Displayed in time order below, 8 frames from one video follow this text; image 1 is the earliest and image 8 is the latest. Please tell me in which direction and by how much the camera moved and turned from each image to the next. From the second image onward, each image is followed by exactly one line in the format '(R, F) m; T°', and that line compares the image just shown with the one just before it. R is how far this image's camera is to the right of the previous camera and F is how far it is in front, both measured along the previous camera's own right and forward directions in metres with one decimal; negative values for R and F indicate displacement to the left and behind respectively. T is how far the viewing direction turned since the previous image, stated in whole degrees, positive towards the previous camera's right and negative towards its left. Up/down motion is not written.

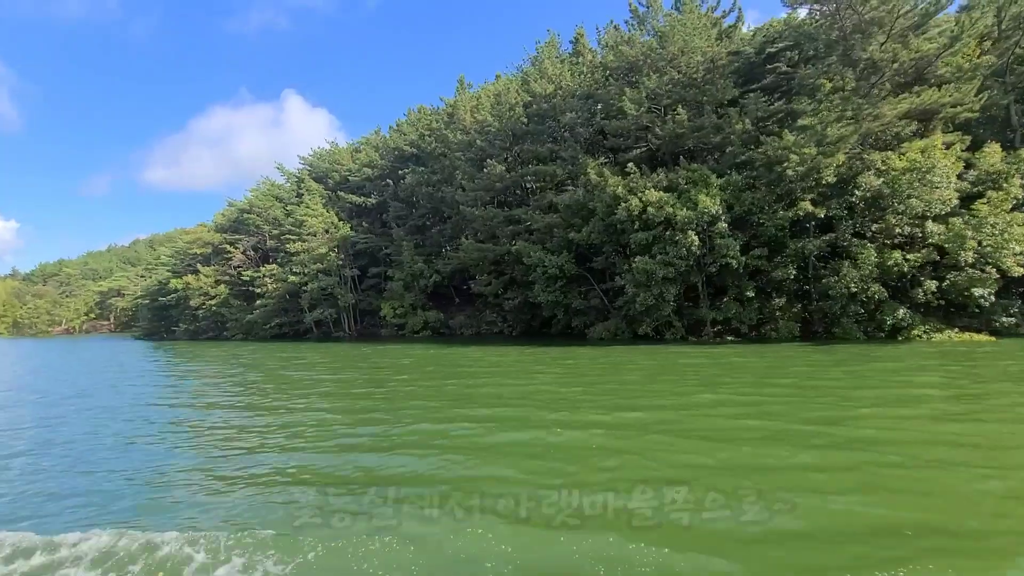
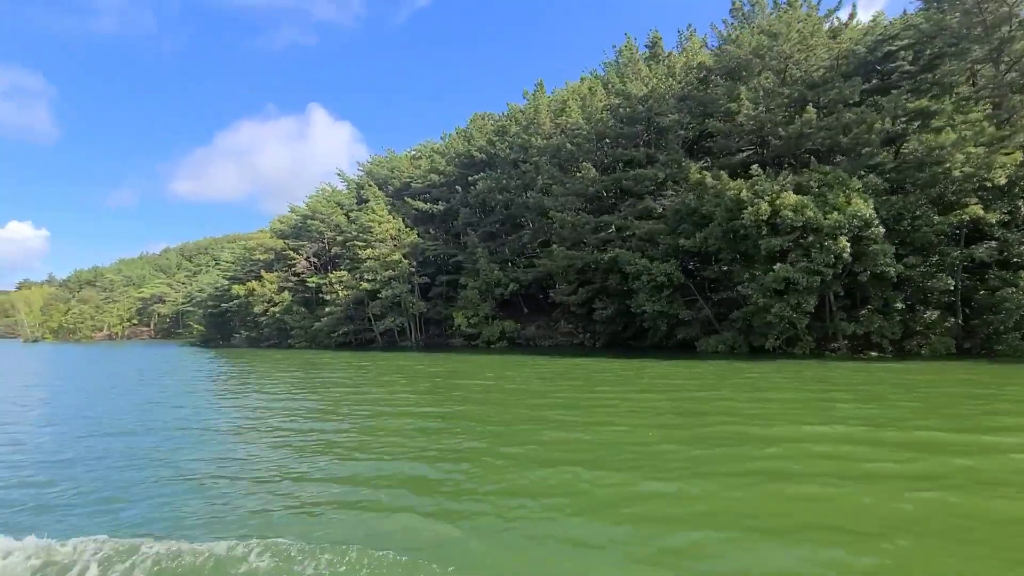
(-4.3, +1.2) m; -2°
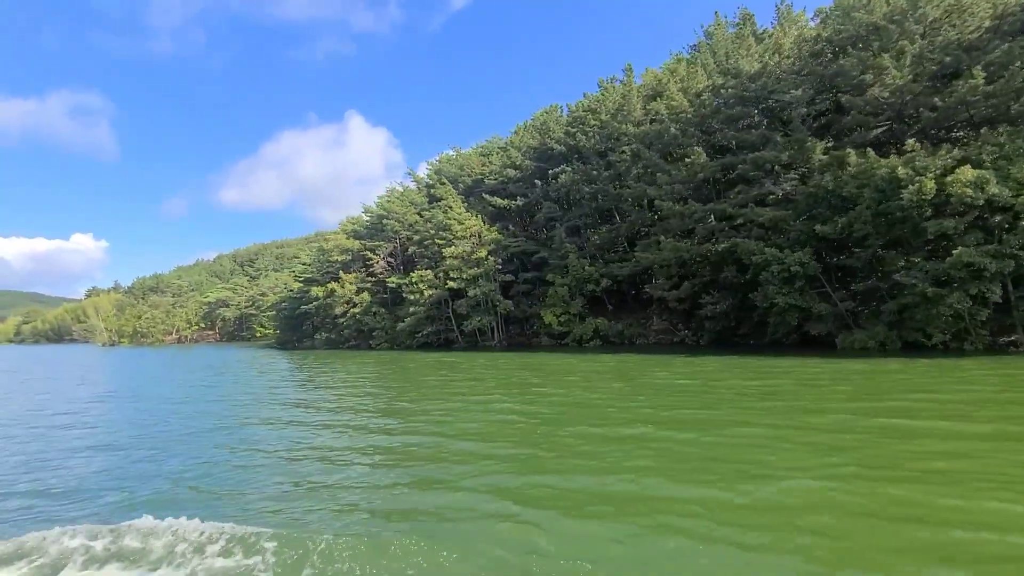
(-3.7, +1.1) m; -4°
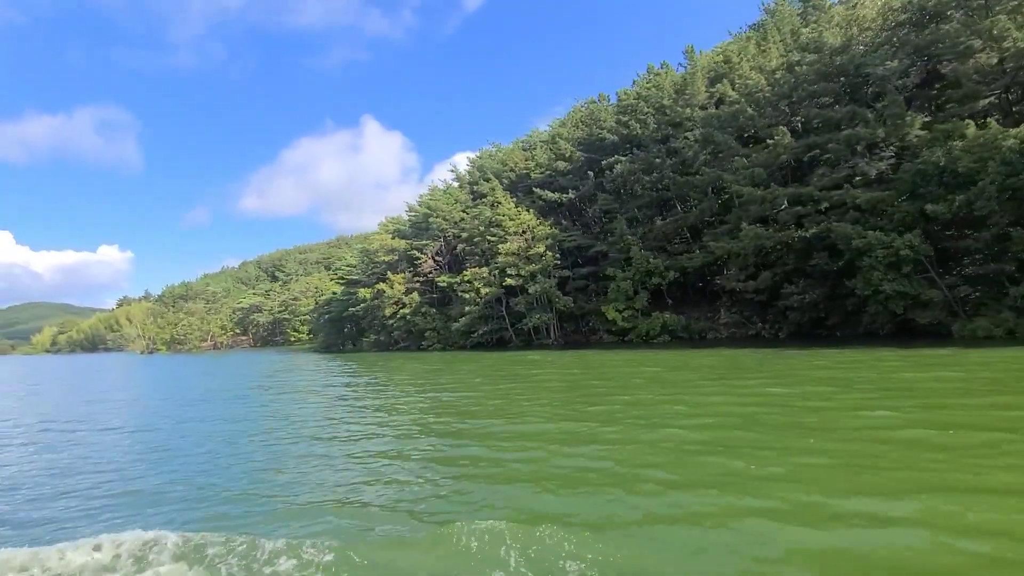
(-2.8, +1.1) m; -2°
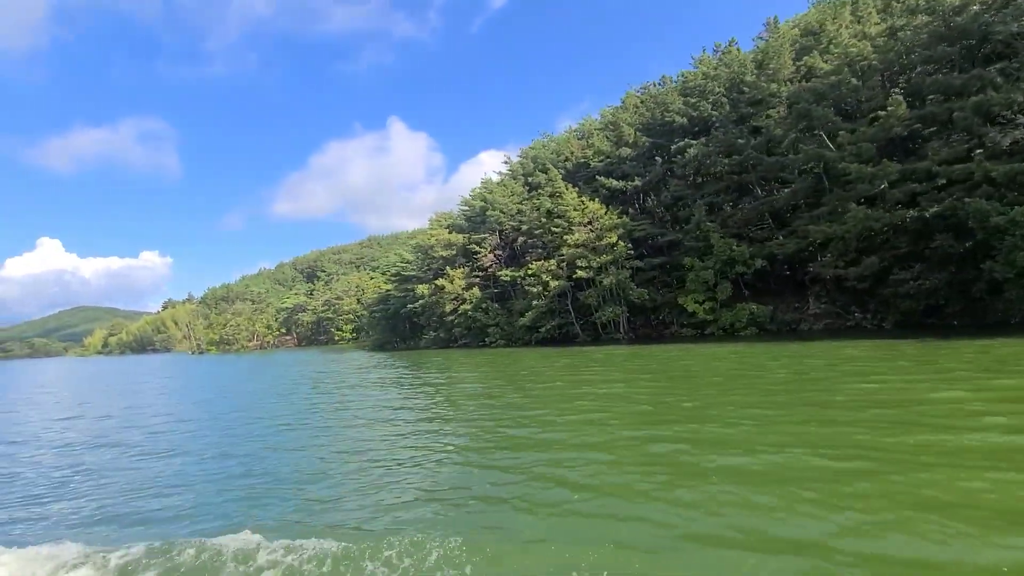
(-2.8, +1.2) m; -3°
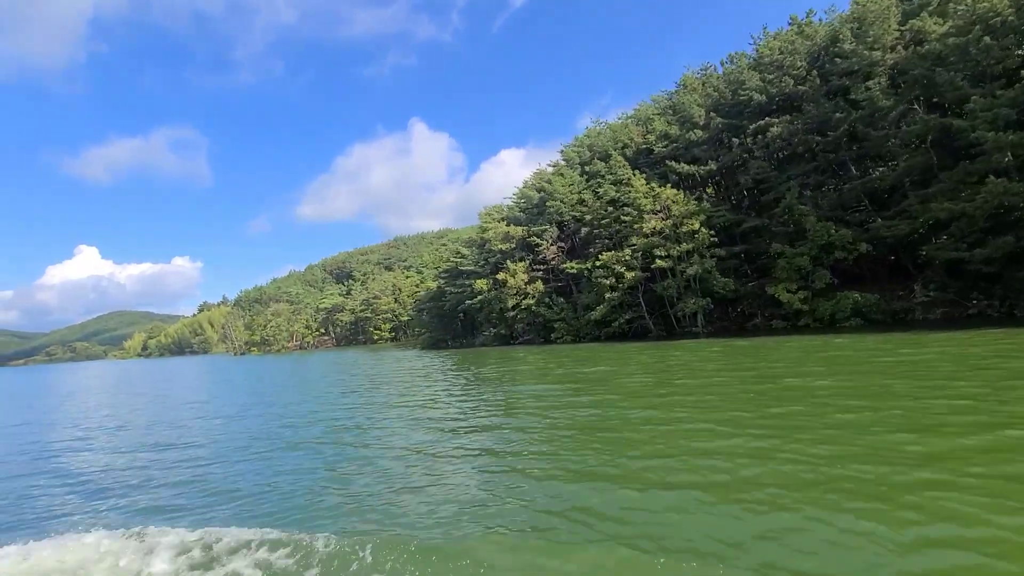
(-3.1, +1.5) m; -2°
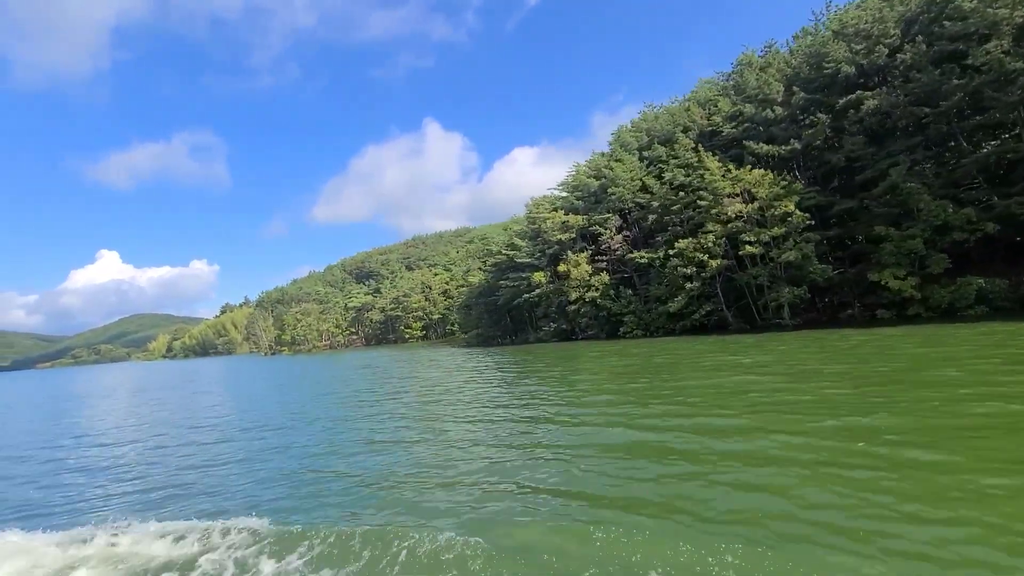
(-3.4, +1.9) m; -1°
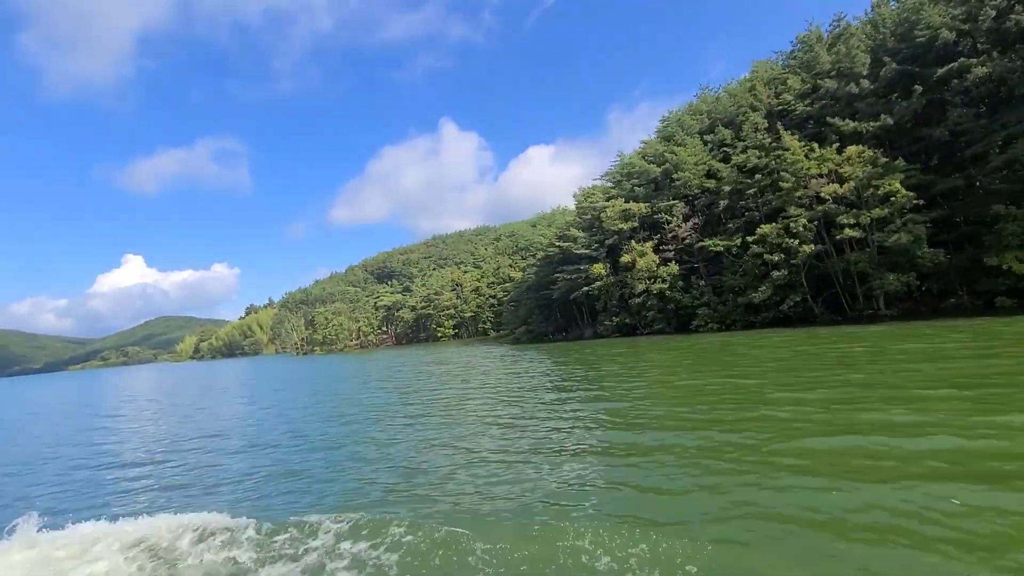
(-2.9, +1.7) m; -2°
